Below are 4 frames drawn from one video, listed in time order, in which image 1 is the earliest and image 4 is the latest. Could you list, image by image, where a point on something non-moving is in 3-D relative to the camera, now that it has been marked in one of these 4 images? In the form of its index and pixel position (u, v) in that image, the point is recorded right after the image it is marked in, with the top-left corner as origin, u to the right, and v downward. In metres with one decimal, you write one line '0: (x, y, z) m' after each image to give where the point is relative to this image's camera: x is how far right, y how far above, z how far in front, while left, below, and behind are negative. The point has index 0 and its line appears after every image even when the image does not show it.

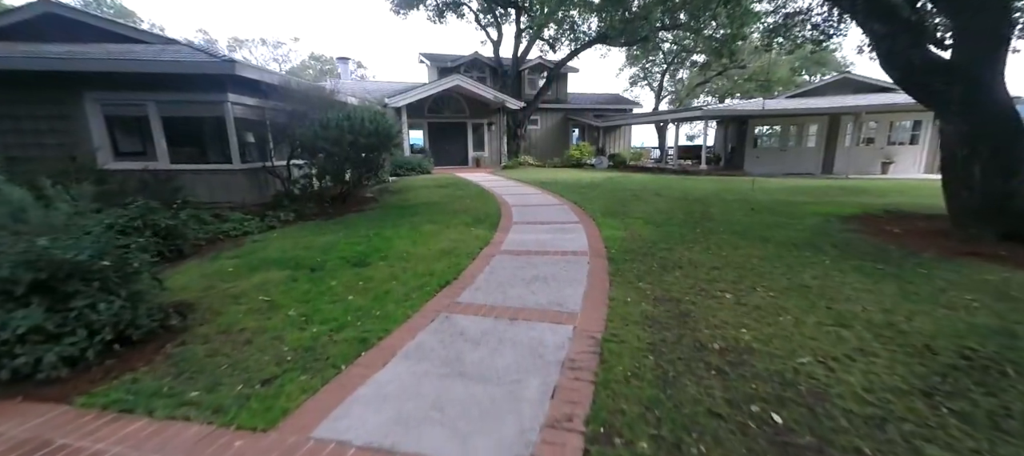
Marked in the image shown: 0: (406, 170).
0: (-3.8, +2.1, +13.6) m
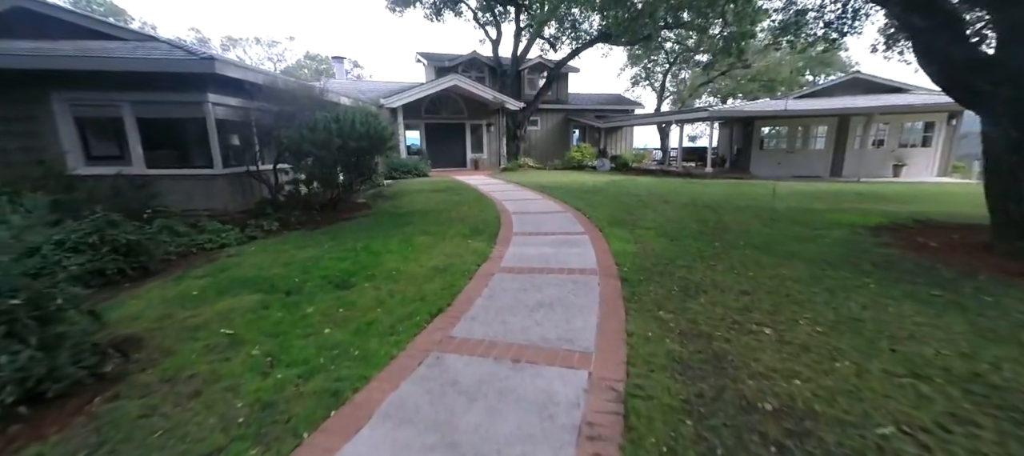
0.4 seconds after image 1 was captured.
0: (-3.8, +1.9, +13.2) m
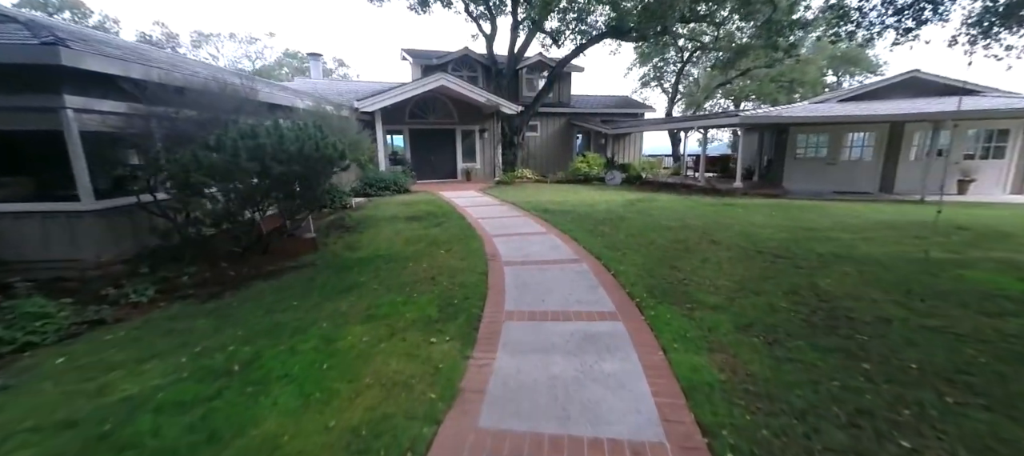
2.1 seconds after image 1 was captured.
0: (-3.9, +1.2, +11.2) m
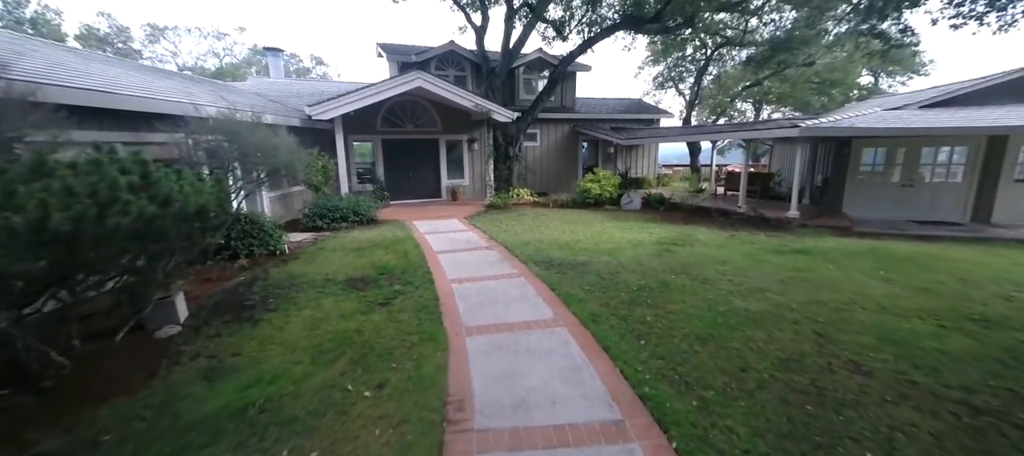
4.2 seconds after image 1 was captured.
0: (-4.1, +0.2, +8.7) m
